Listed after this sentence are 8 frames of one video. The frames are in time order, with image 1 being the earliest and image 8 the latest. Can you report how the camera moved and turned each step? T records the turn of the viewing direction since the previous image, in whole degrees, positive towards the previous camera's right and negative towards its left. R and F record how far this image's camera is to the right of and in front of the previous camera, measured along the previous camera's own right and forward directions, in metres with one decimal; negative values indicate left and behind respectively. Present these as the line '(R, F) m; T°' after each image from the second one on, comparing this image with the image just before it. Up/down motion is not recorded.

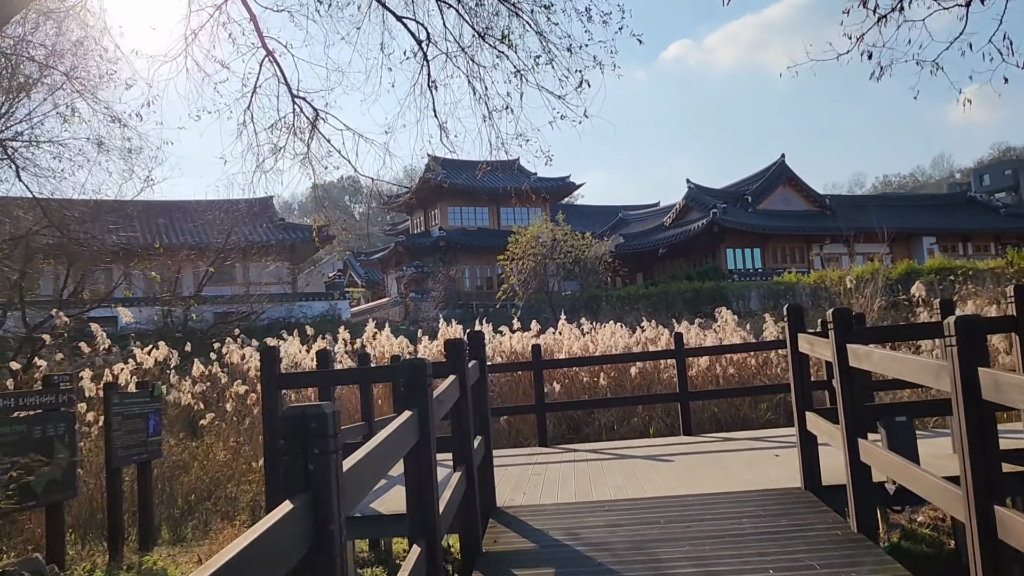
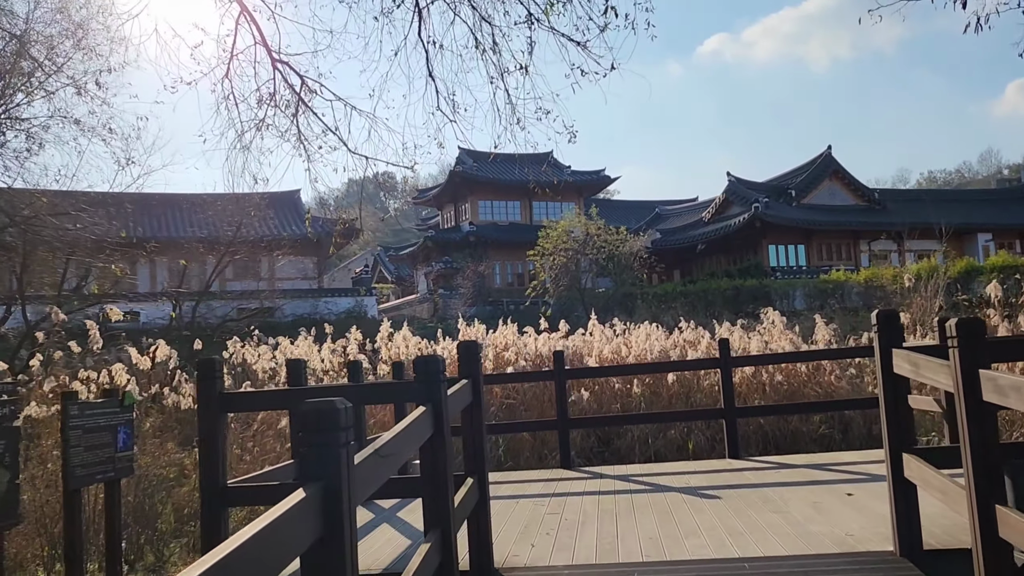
(+0.1, +0.7) m; -2°
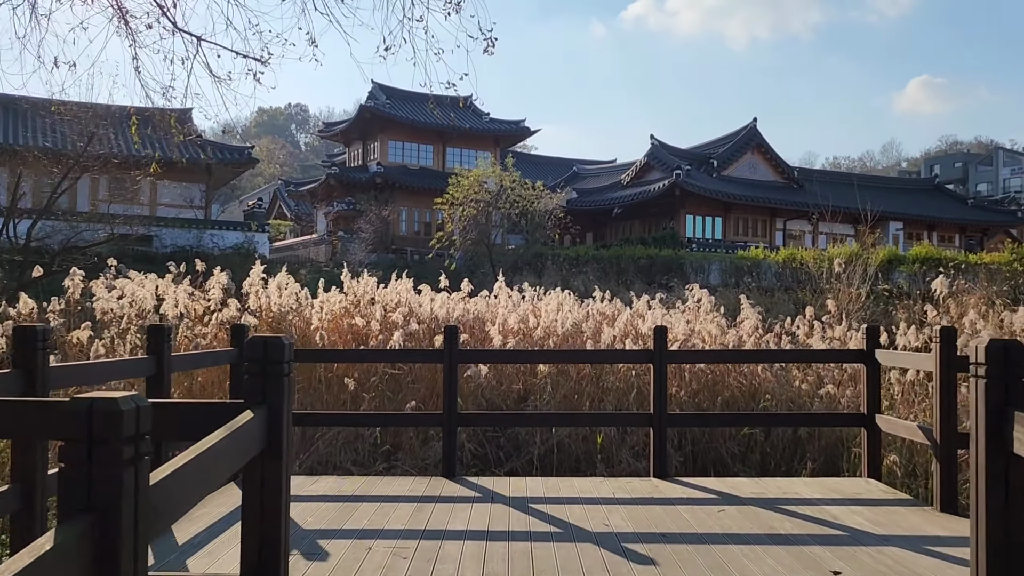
(+0.1, +1.1) m; +6°
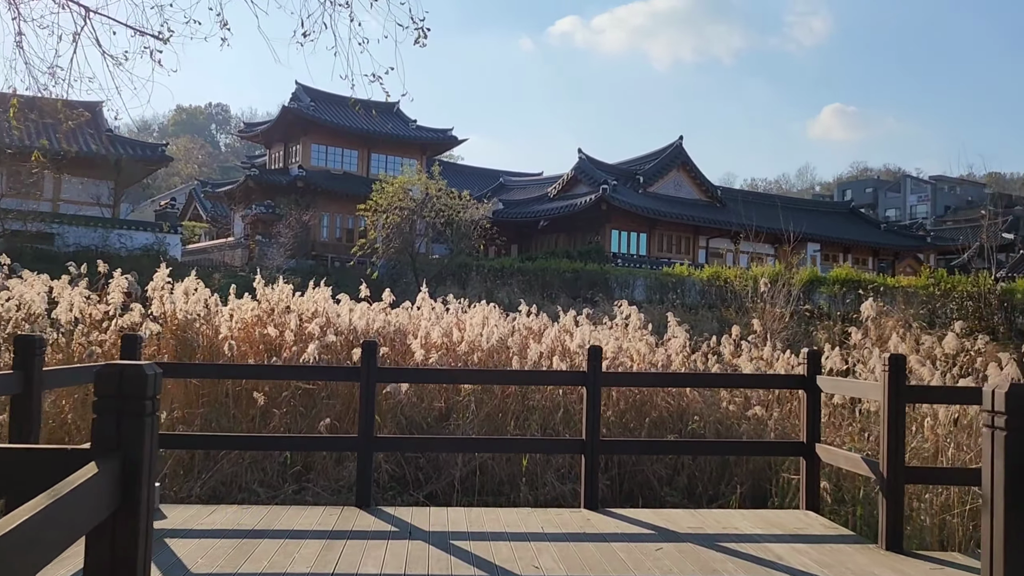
(0.0, +0.3) m; +5°
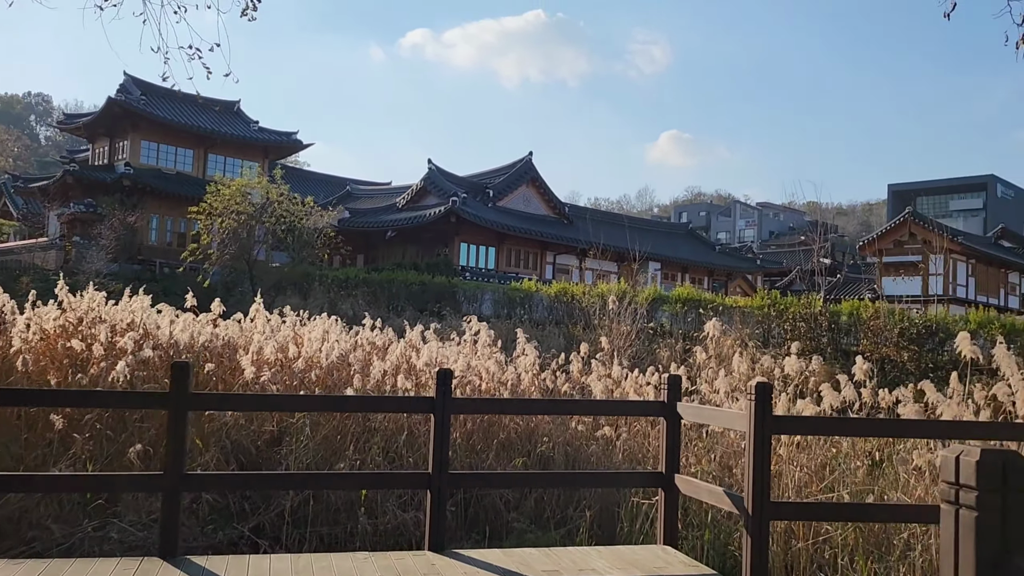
(0.0, +0.3) m; +10°
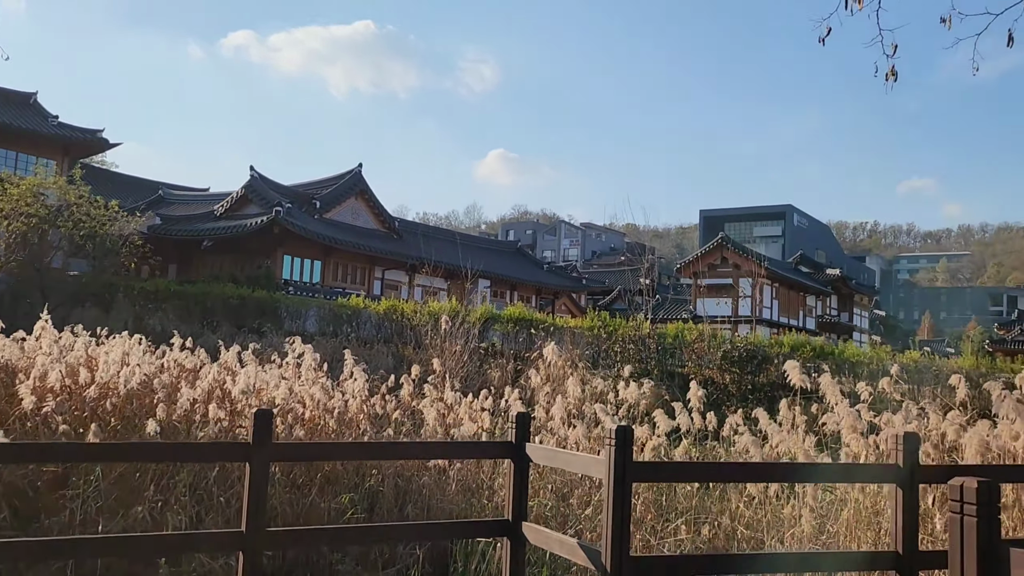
(0.0, +0.3) m; +11°
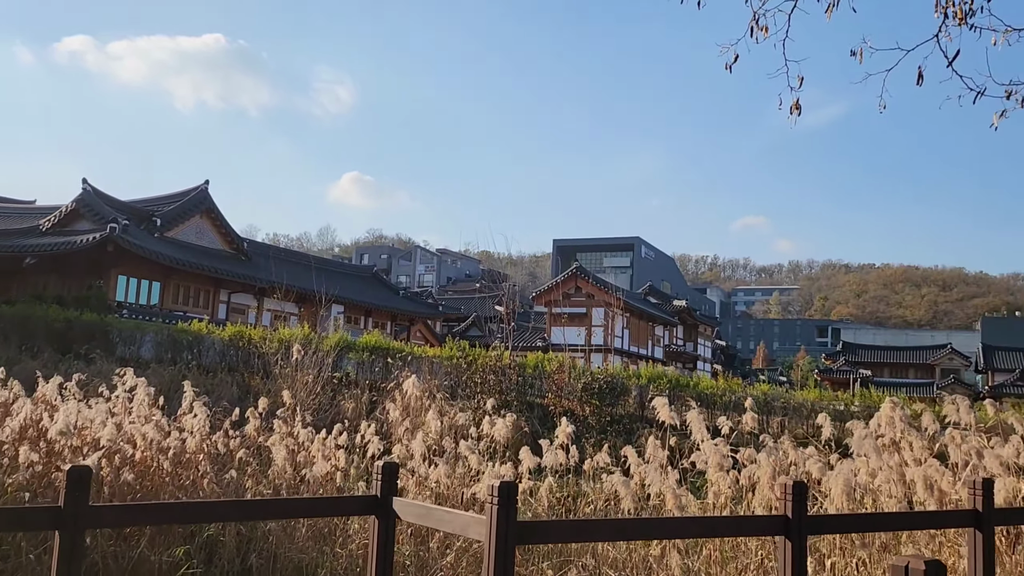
(-0.1, +0.3) m; +10°
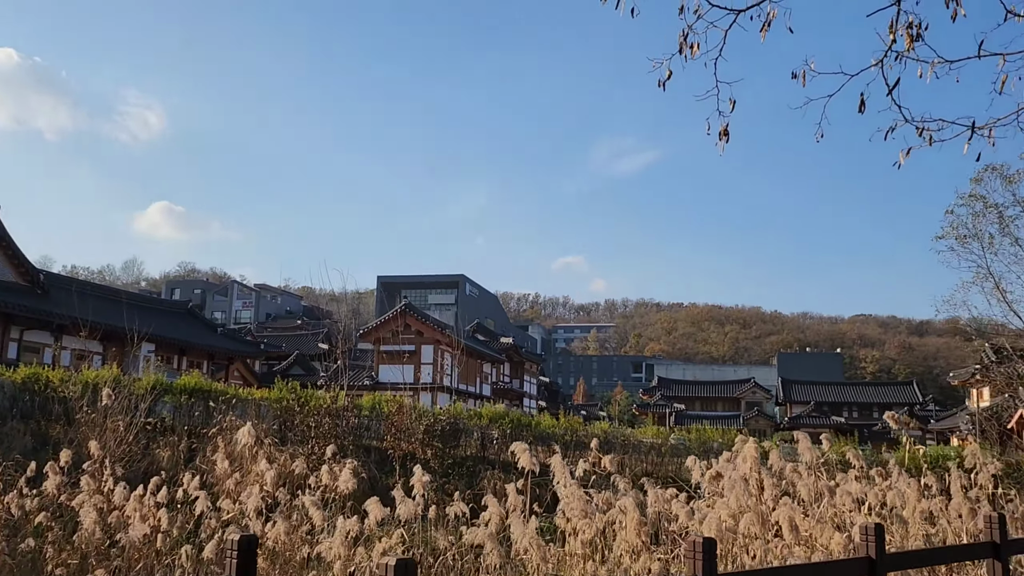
(-0.2, +0.3) m; +12°
